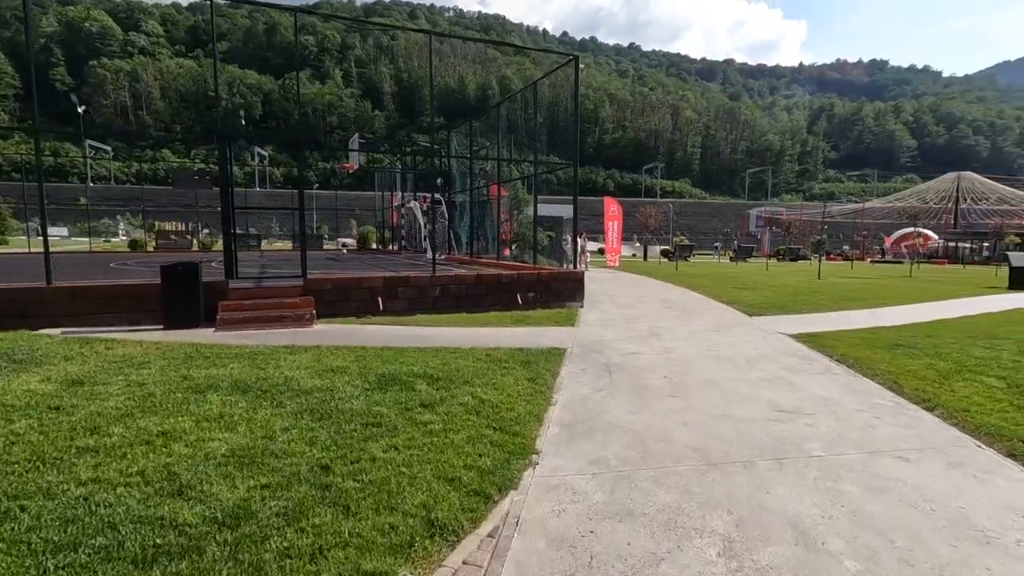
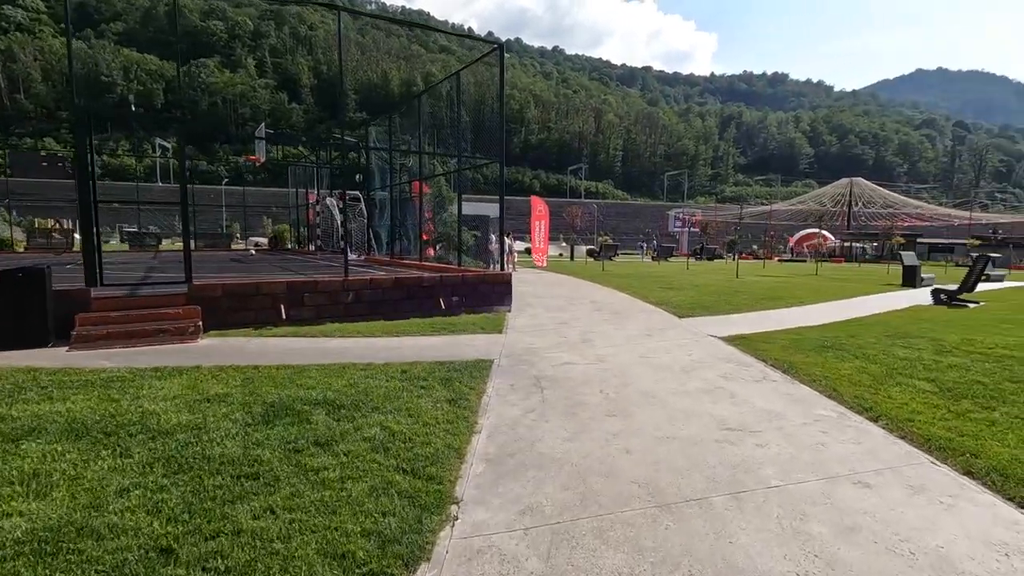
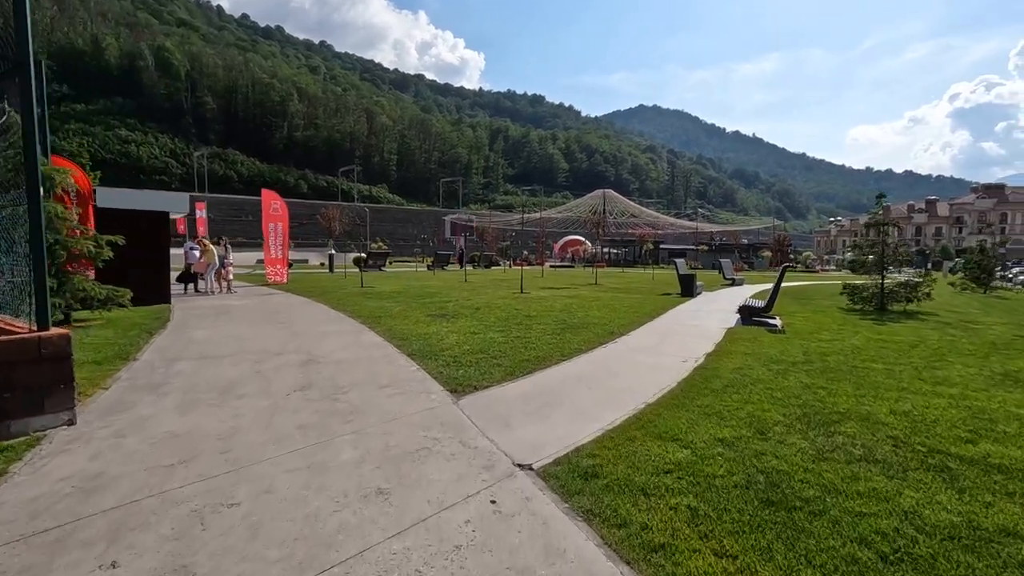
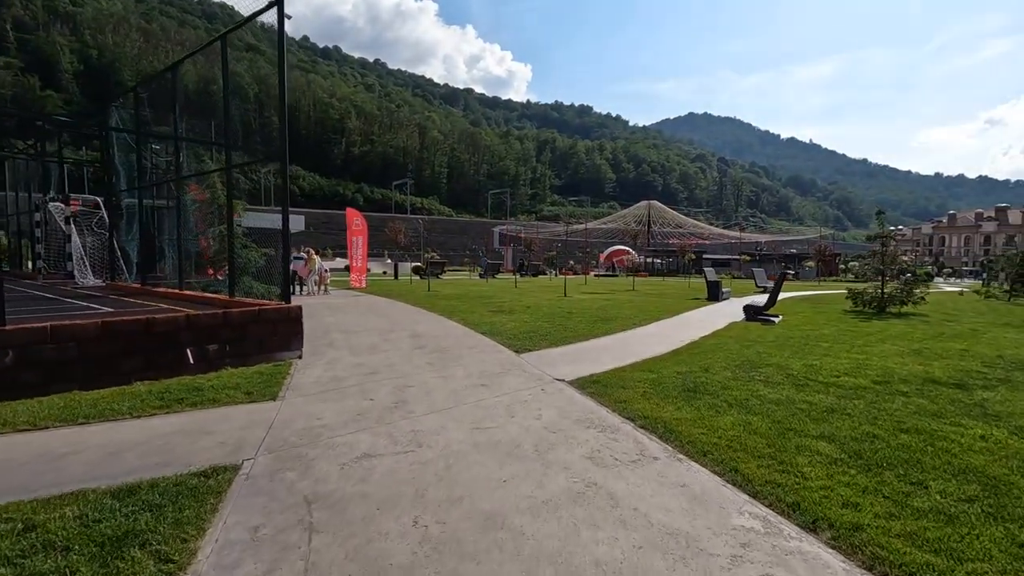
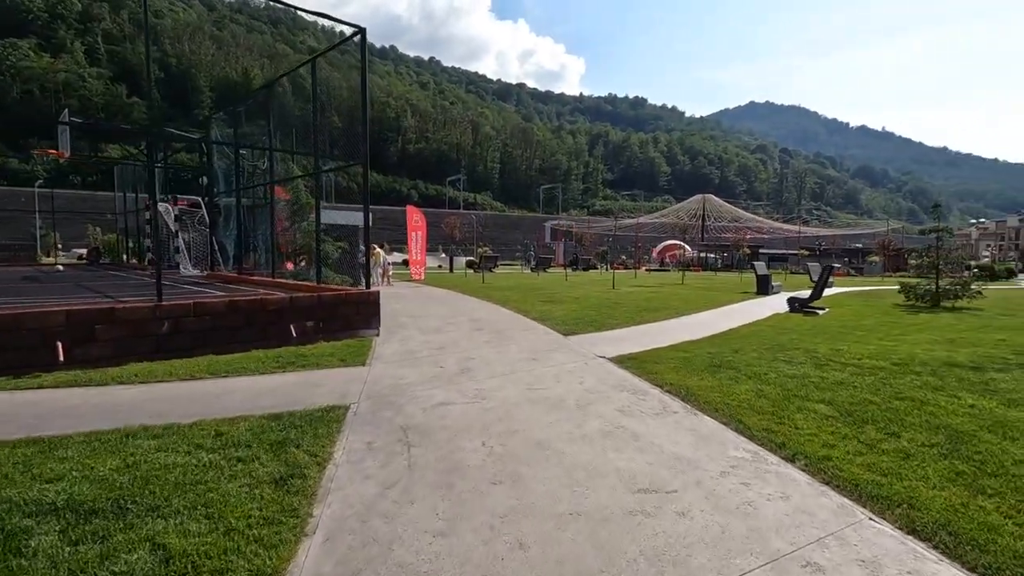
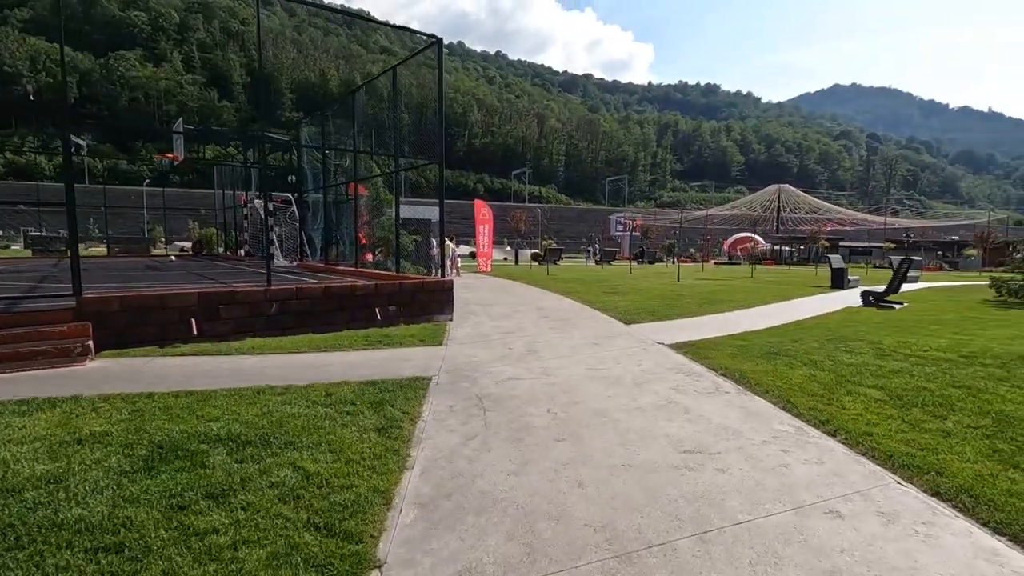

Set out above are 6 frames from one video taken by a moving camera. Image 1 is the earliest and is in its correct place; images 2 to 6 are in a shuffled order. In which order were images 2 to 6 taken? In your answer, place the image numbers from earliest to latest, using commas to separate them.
2, 6, 5, 4, 3
